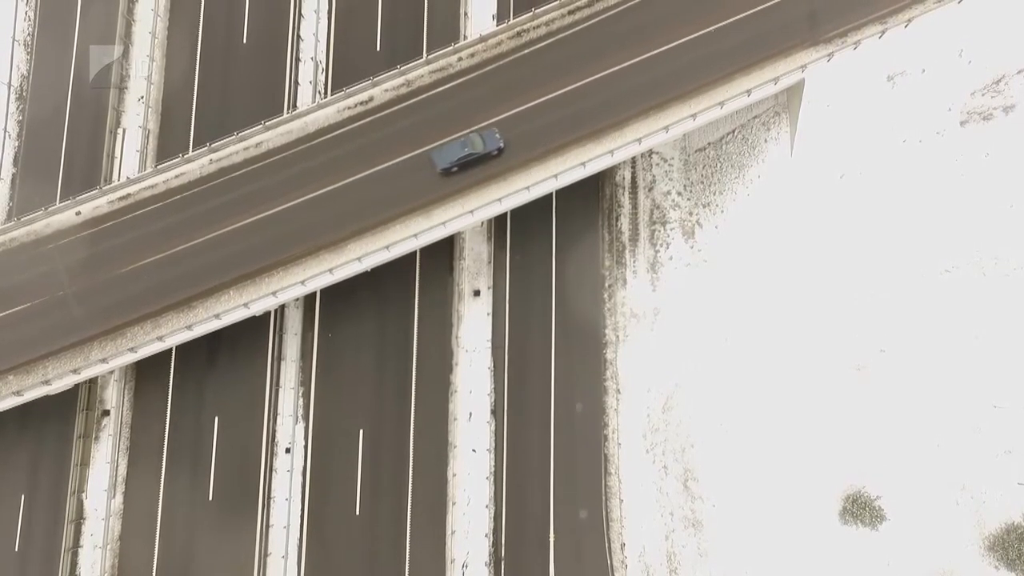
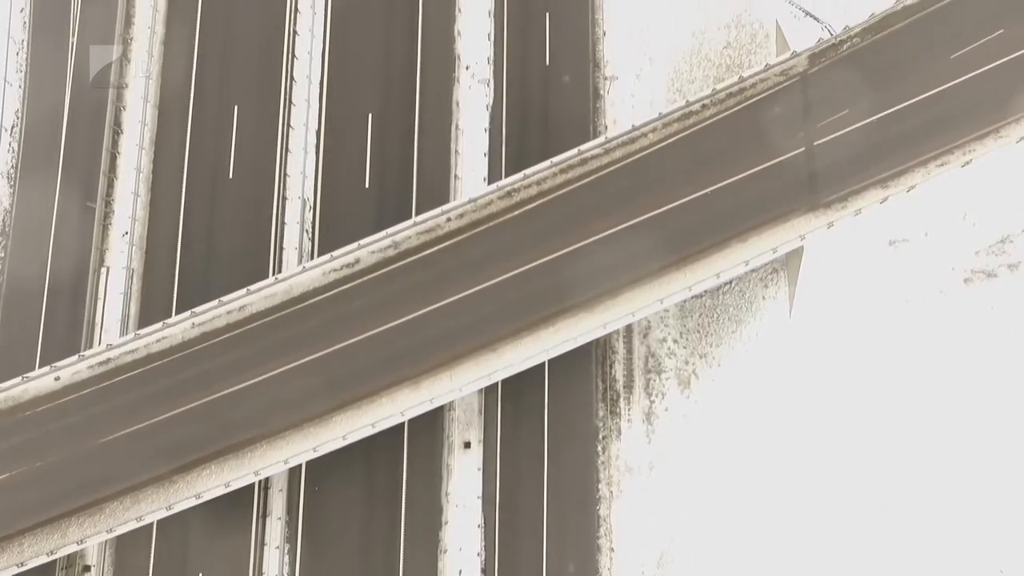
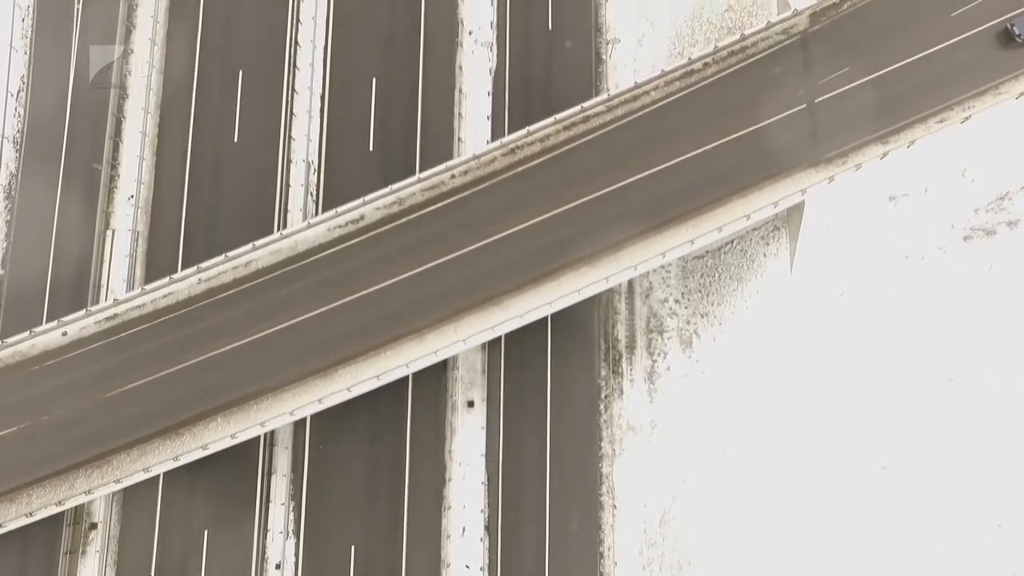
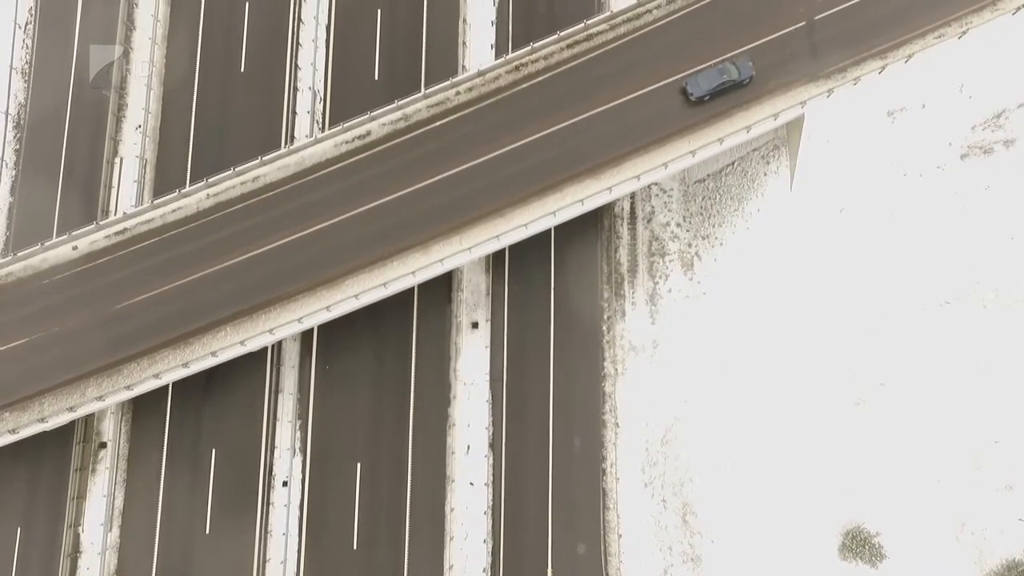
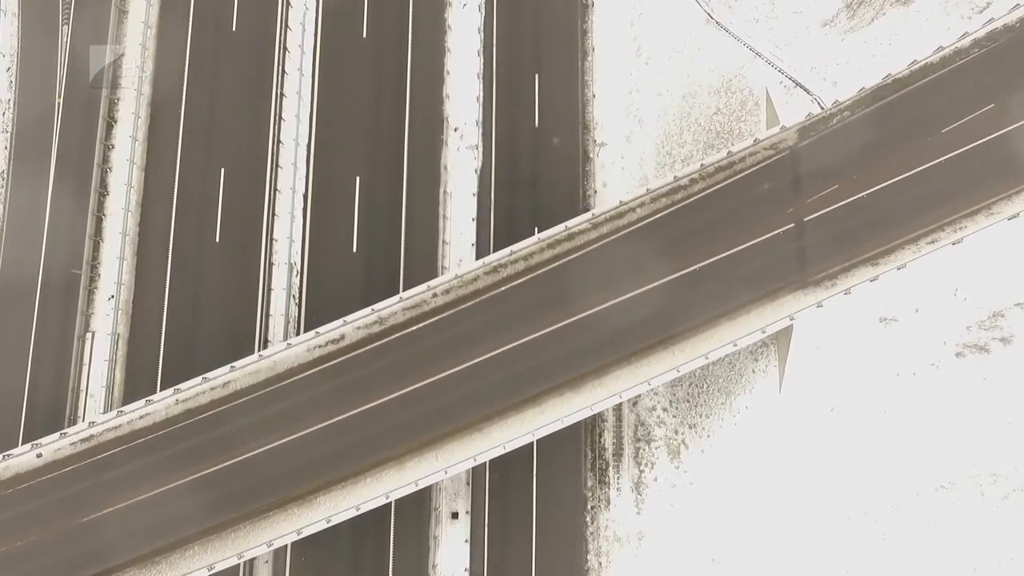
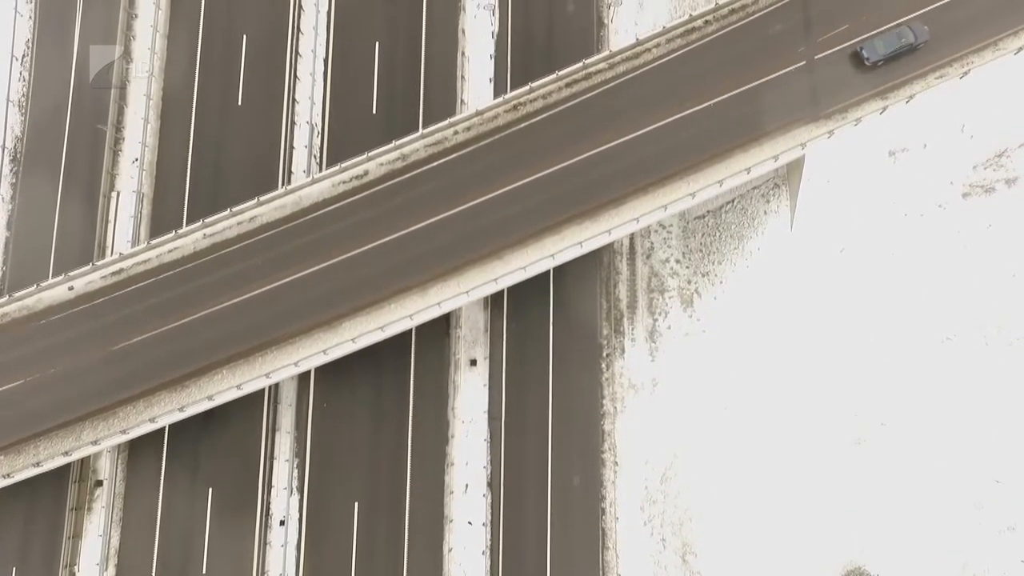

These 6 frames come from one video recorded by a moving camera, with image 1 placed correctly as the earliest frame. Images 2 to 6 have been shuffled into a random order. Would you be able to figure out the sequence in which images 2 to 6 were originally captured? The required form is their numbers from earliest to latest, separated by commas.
4, 6, 3, 2, 5
